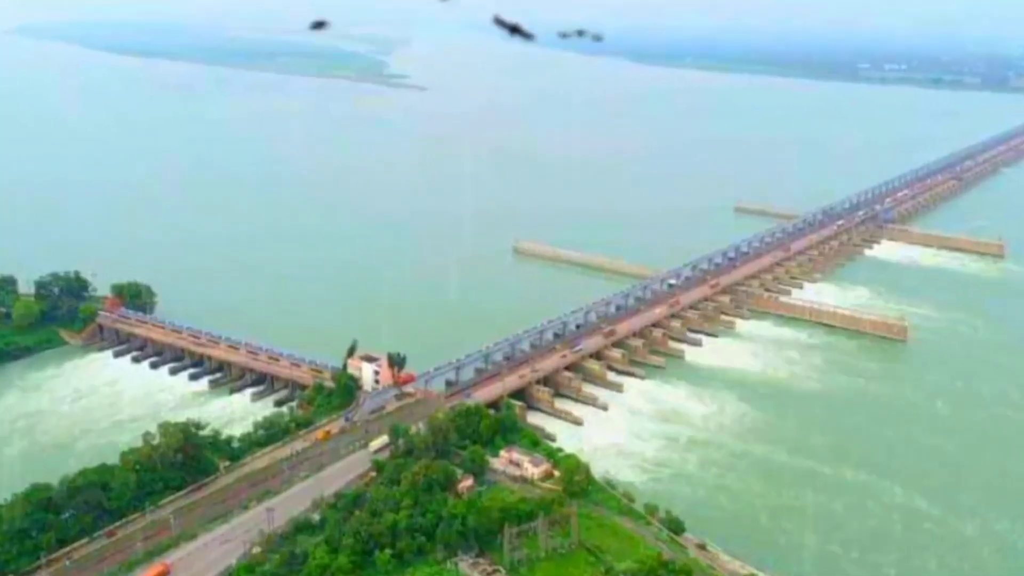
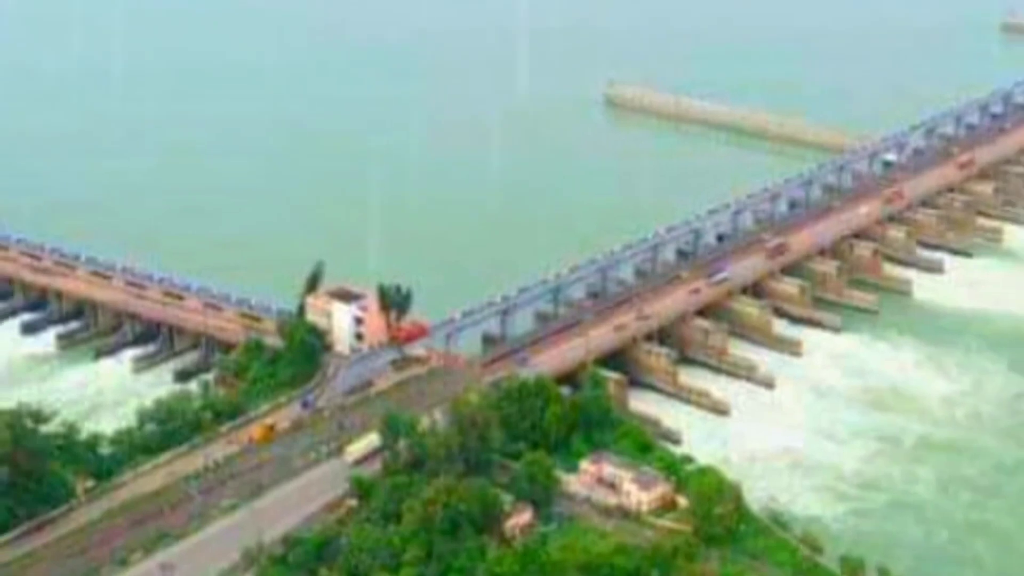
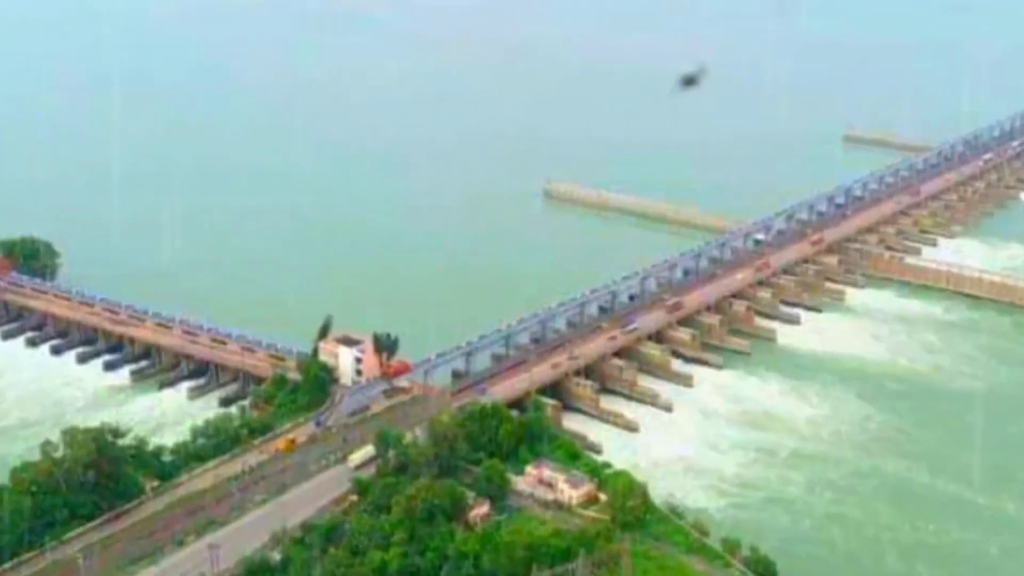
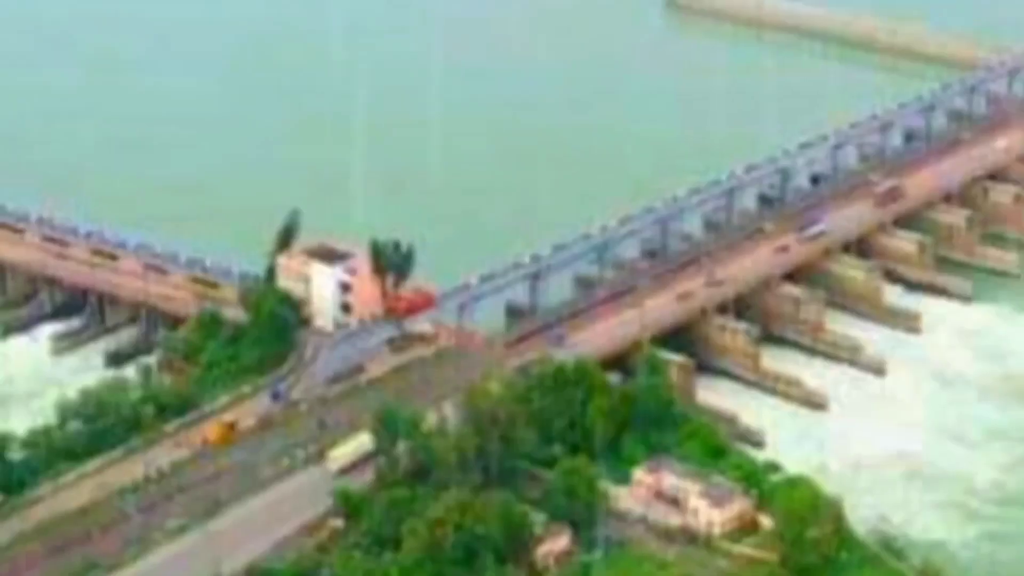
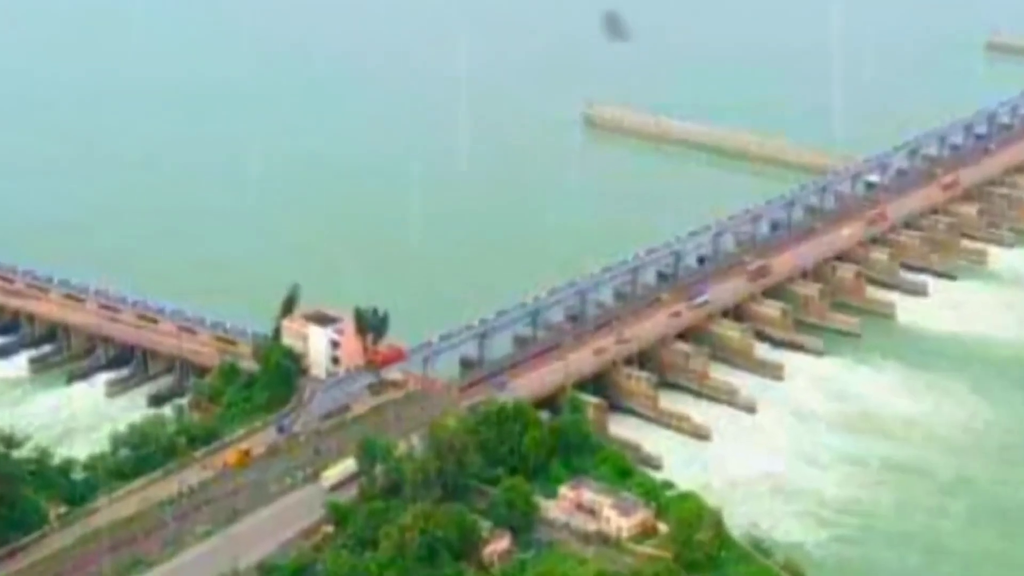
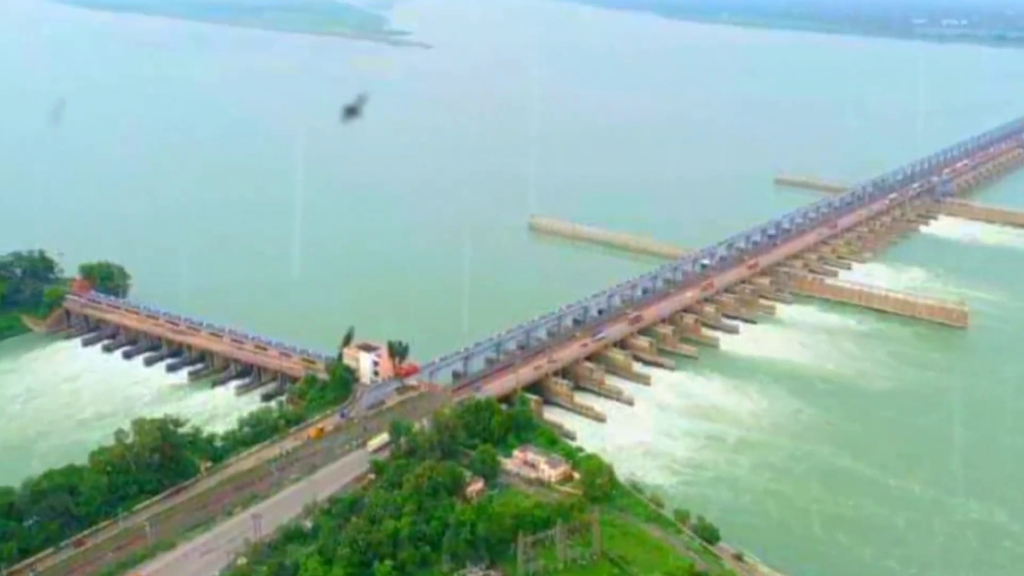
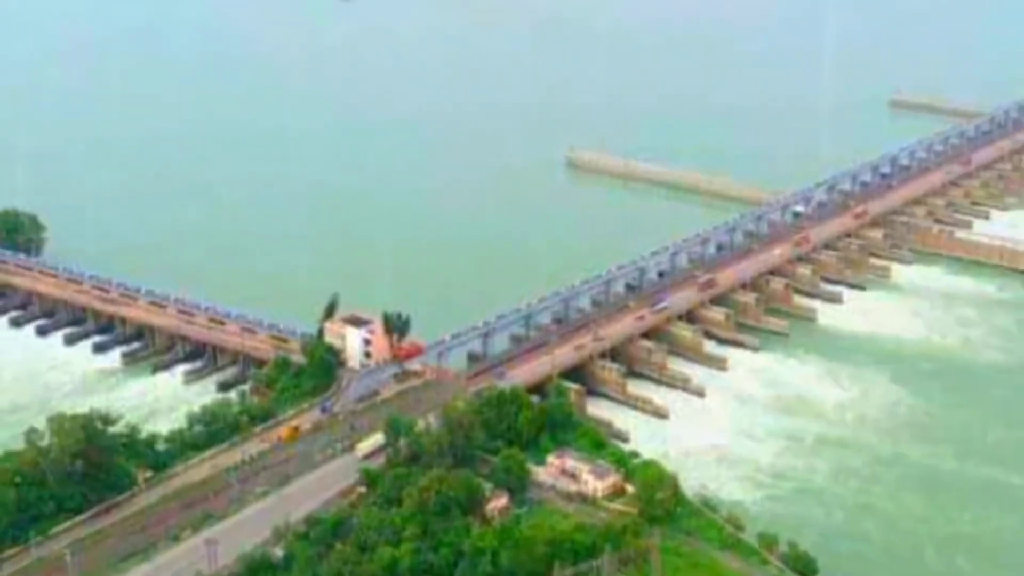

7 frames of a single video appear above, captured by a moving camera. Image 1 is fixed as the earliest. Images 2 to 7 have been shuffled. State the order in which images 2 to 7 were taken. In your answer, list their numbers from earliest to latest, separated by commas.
3, 5, 4, 2, 7, 6
